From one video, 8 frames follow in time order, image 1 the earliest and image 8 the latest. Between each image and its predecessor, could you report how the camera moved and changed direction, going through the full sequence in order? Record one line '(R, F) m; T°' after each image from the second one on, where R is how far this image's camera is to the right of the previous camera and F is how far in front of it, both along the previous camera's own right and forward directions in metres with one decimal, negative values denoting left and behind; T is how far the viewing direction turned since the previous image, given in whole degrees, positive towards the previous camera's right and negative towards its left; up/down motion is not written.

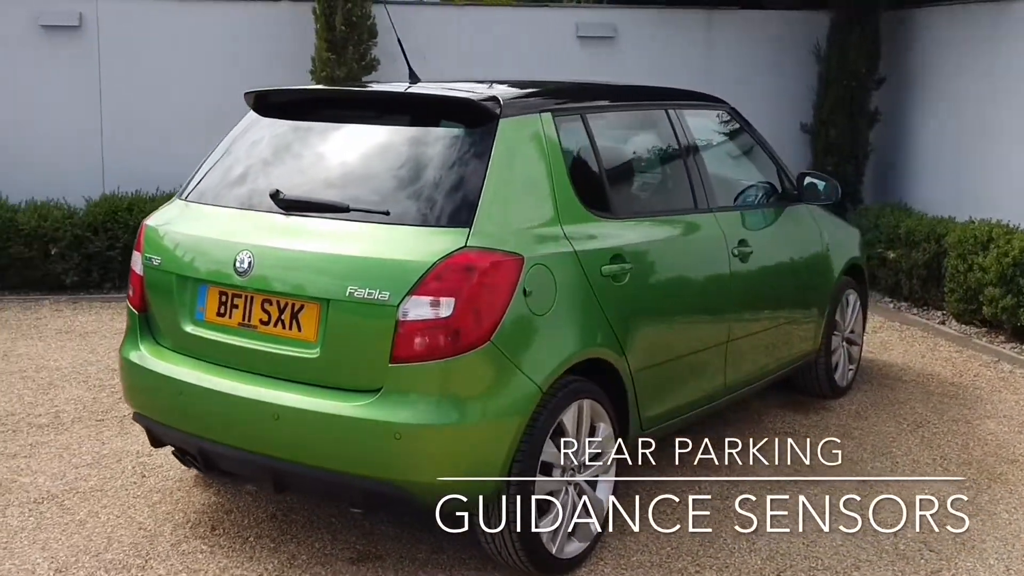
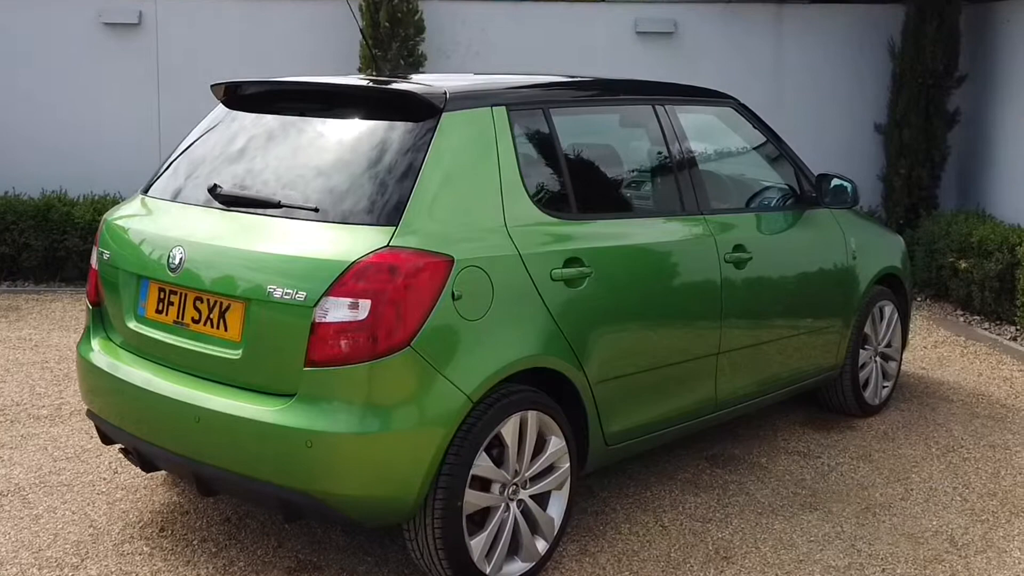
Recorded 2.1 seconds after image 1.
(+0.5, +0.2) m; -6°
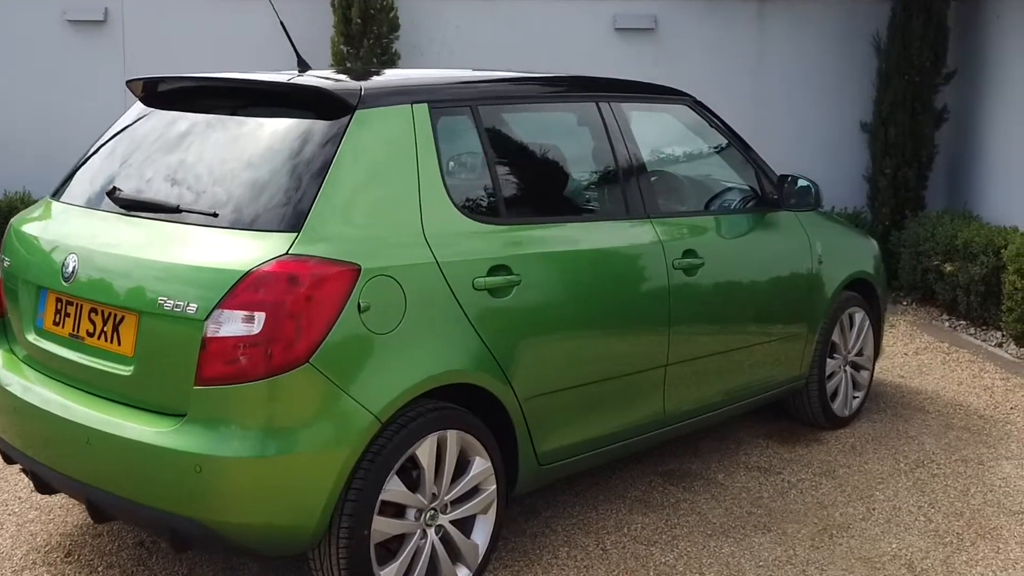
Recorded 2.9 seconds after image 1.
(+0.2, +0.2) m; 0°
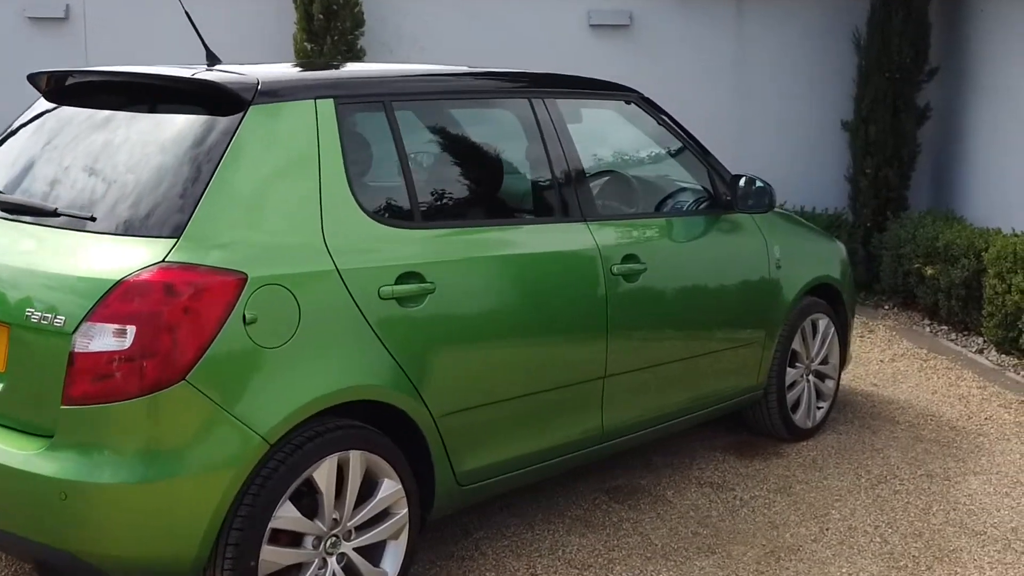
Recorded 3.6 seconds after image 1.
(+0.3, +0.2) m; 0°
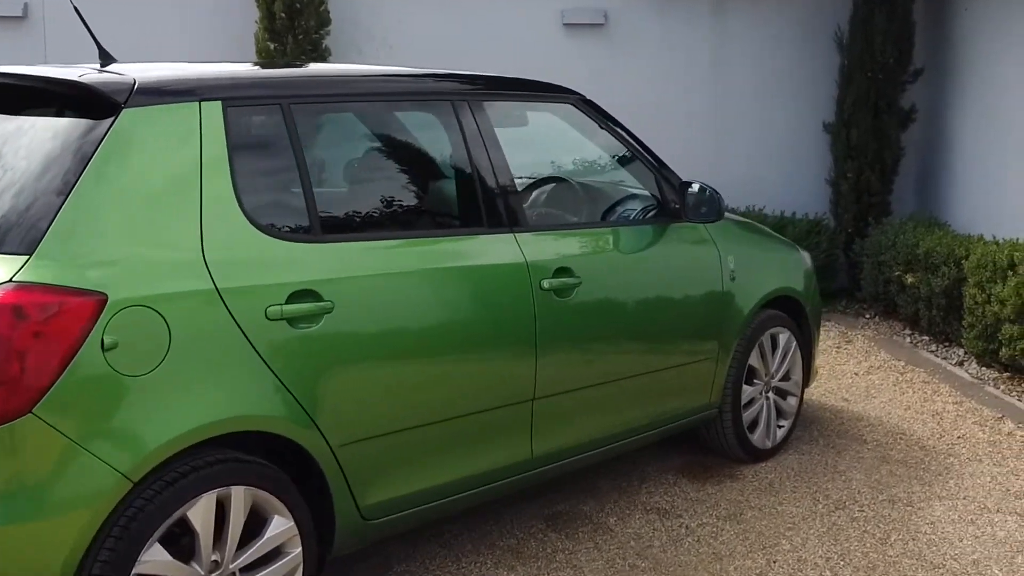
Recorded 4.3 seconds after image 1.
(+0.3, +0.2) m; 0°
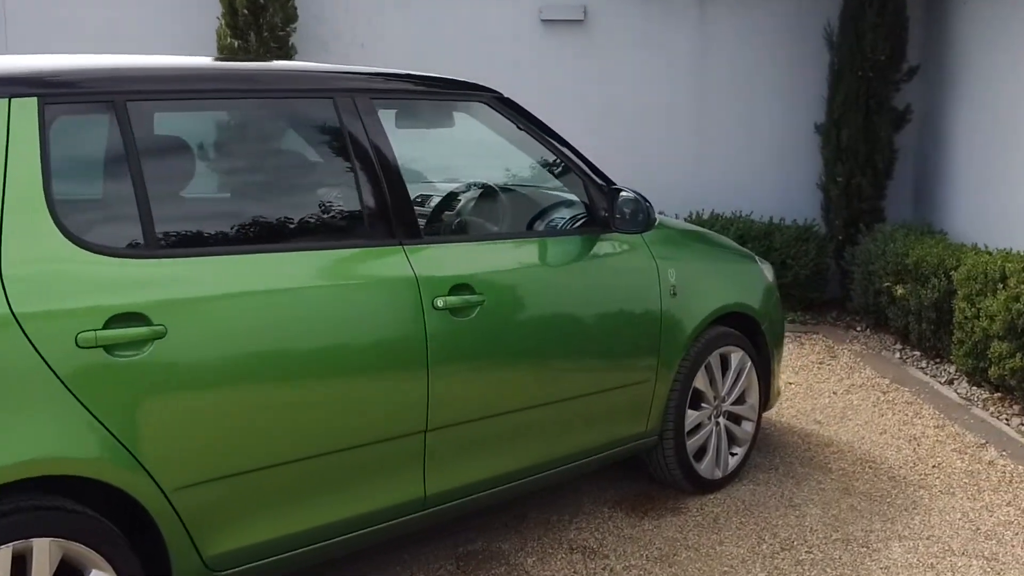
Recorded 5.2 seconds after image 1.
(+0.4, +0.3) m; -2°
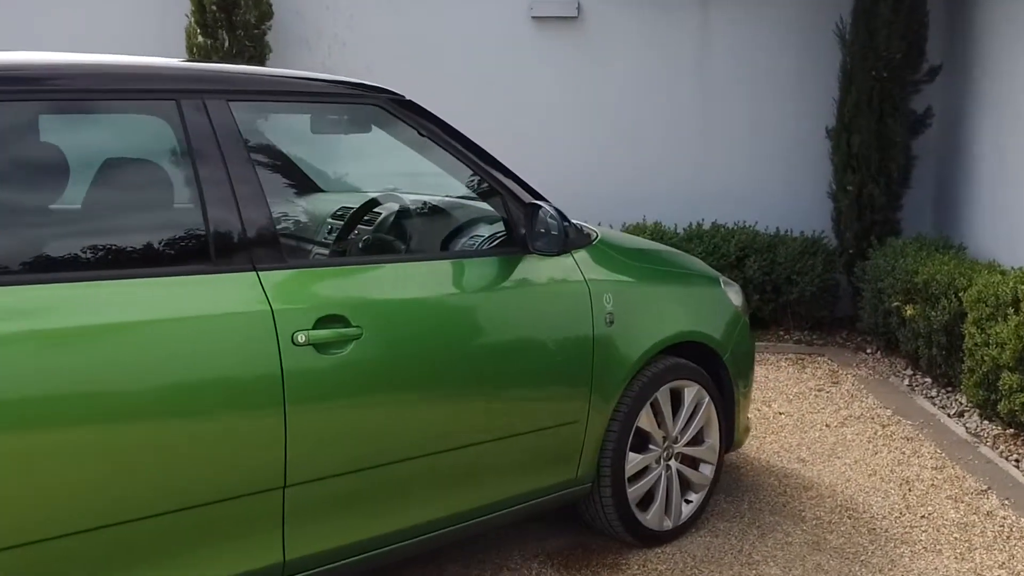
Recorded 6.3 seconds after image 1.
(+0.4, +0.4) m; -3°
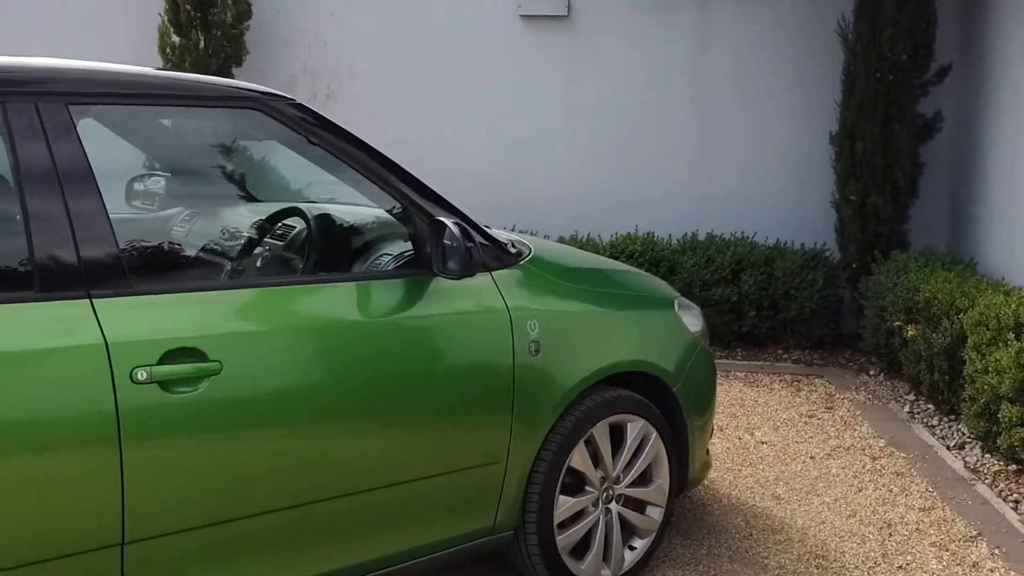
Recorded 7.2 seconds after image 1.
(+0.4, +0.3) m; -2°
